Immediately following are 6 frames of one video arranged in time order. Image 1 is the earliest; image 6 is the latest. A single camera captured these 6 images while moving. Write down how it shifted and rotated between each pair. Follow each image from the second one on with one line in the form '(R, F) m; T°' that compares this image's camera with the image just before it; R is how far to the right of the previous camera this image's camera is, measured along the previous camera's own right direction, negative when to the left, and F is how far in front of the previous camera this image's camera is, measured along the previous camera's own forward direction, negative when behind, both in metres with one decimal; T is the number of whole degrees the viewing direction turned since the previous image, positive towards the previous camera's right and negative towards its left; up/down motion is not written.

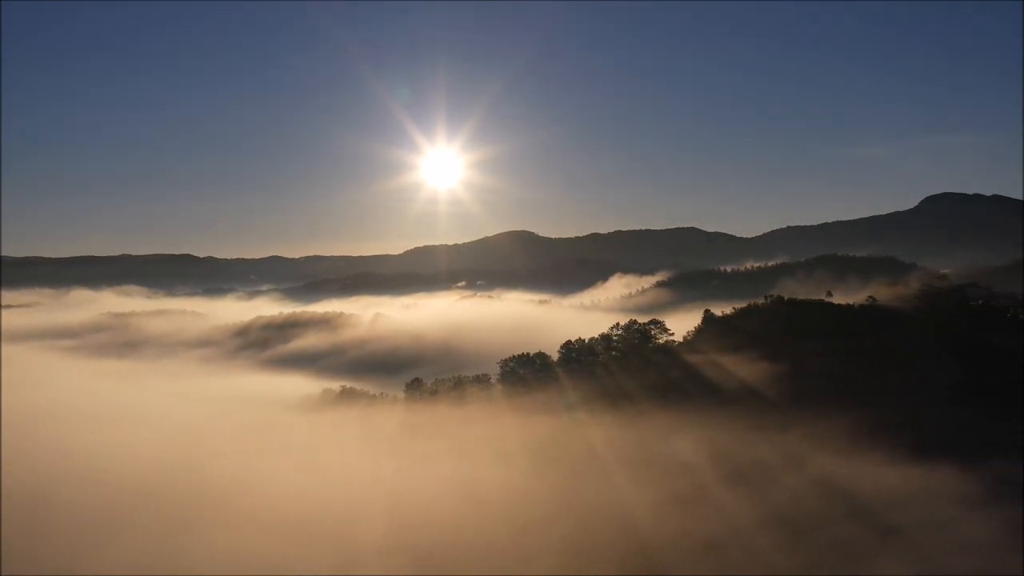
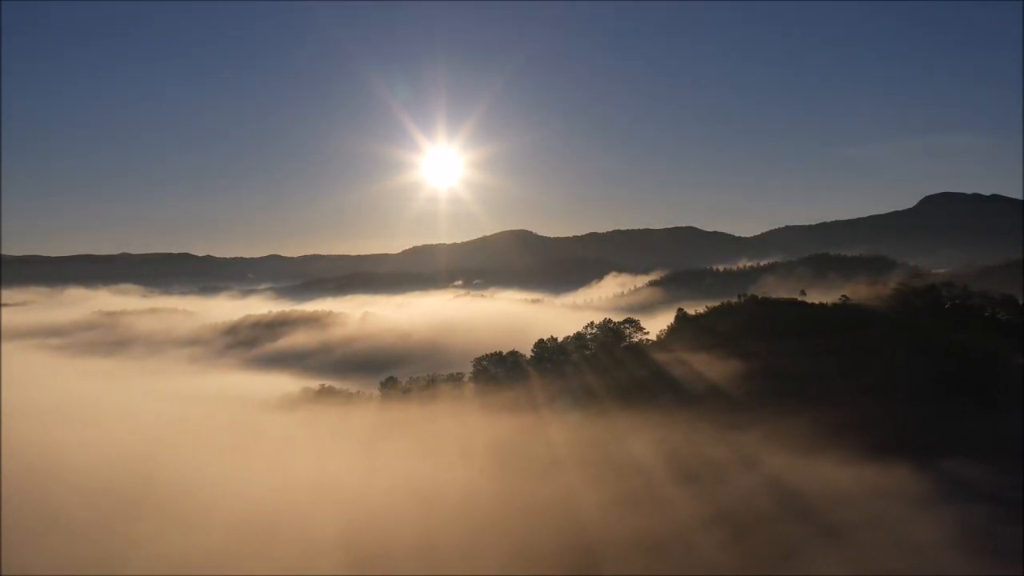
(+2.6, +0.2) m; 0°
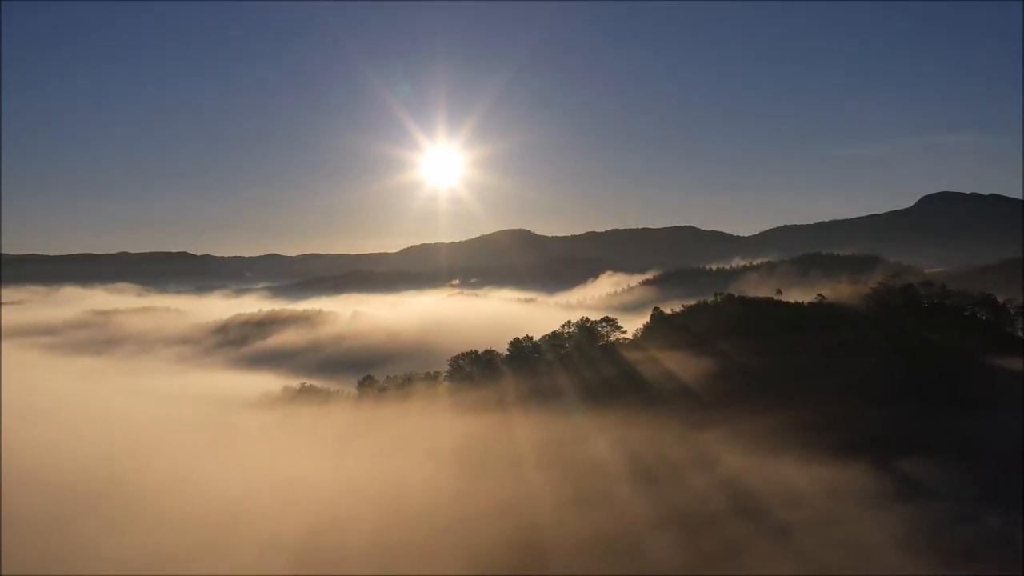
(+2.3, +0.2) m; 0°
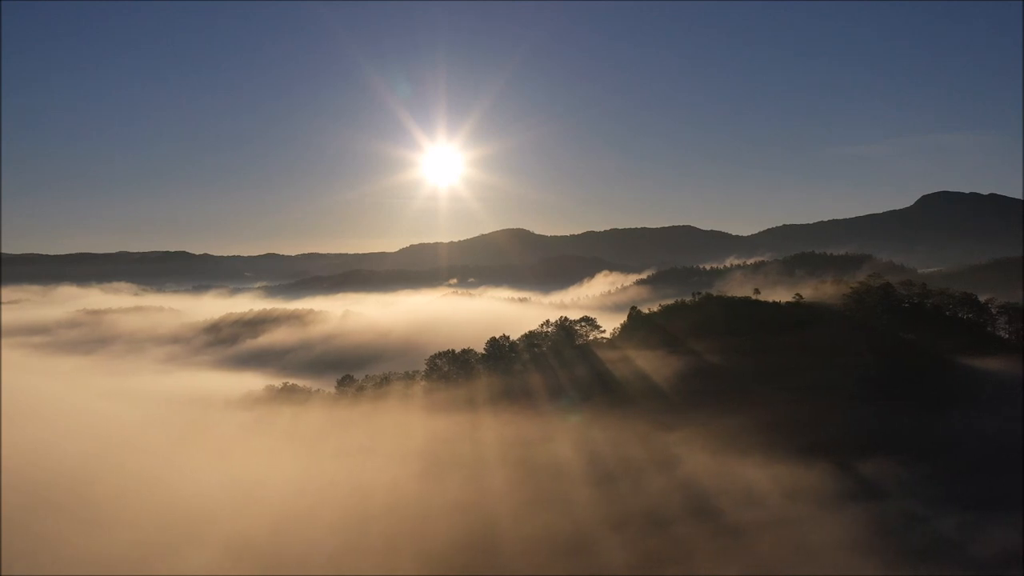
(+2.2, +0.3) m; 0°
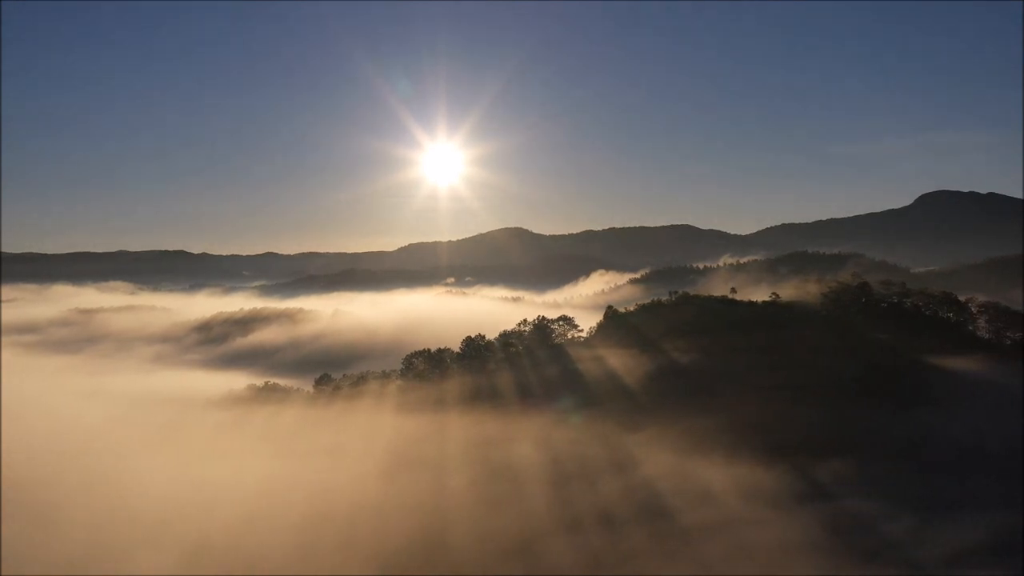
(+2.3, +0.2) m; 0°
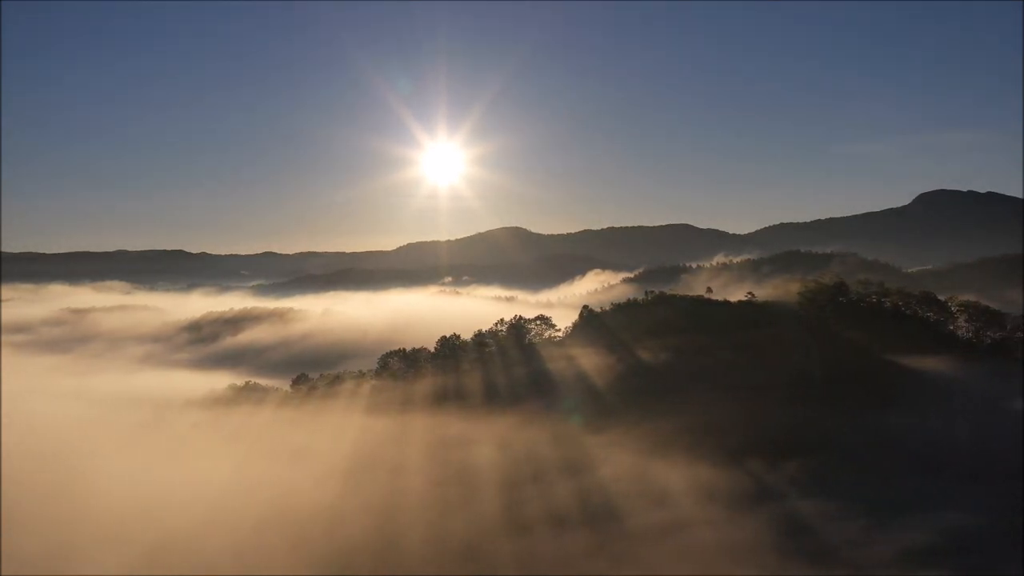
(+2.3, +0.2) m; 0°
